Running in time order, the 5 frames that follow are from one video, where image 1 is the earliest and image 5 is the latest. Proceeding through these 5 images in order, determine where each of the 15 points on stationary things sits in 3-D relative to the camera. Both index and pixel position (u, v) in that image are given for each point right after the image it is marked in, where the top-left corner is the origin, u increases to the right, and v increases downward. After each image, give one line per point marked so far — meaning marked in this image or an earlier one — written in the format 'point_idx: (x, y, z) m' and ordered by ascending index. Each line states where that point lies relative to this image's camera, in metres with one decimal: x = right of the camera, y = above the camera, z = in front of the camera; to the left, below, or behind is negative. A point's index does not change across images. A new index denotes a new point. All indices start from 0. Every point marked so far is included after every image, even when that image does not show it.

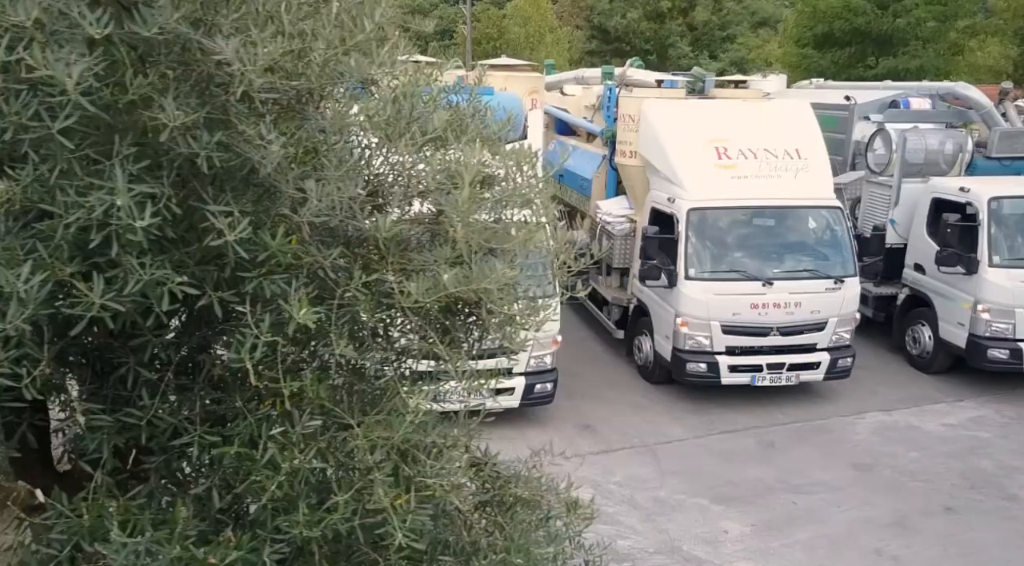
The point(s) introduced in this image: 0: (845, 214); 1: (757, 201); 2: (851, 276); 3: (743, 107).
0: (+3.5, +0.7, +8.3) m
1: (+2.5, +0.8, +8.2) m
2: (+3.5, +0.1, +8.1) m
3: (+2.5, +1.9, +8.8) m
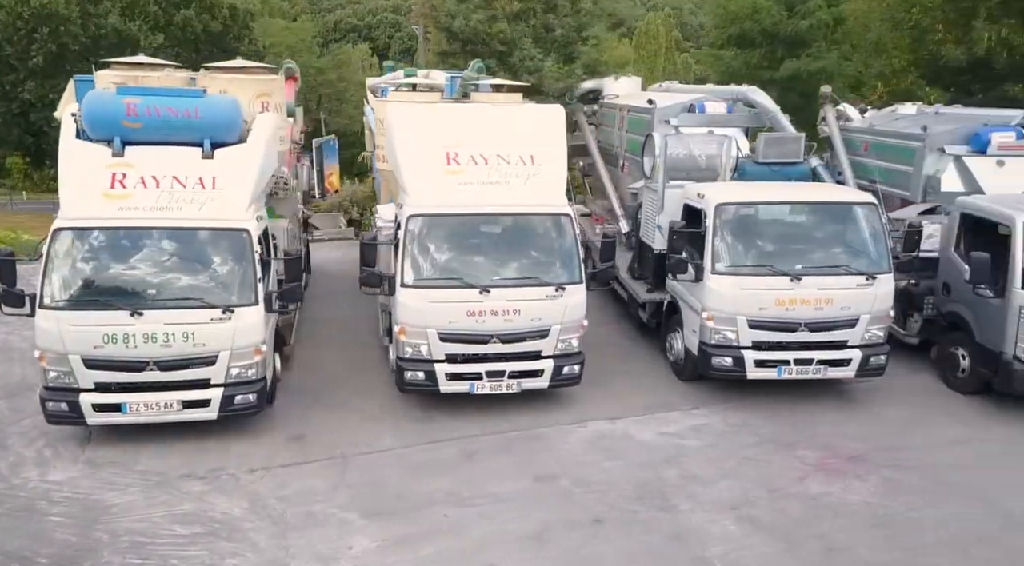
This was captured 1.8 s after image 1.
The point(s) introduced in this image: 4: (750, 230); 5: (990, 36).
0: (+0.7, +0.6, +8.2) m
1: (-0.3, +0.8, +8.0) m
2: (+0.6, 0.0, +8.0) m
3: (-0.3, +1.9, +8.7) m
4: (+2.5, +0.5, +8.2) m
5: (+7.2, +3.8, +12.0) m
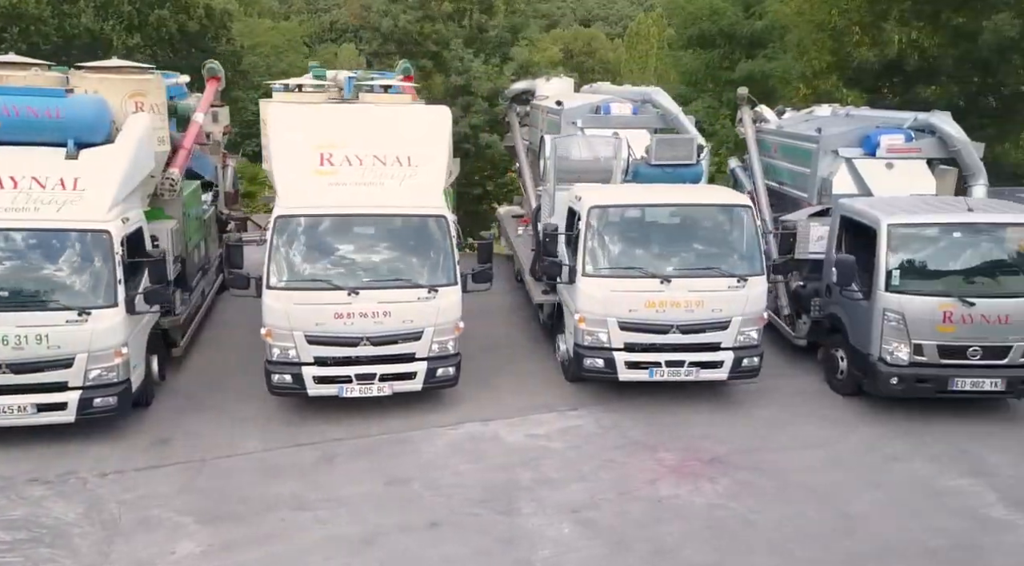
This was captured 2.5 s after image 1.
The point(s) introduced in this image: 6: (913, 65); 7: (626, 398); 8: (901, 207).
0: (-0.6, +0.6, +8.2) m
1: (-1.6, +0.8, +8.0) m
2: (-0.6, 0.0, +7.9) m
3: (-1.6, +1.9, +8.7) m
4: (+1.2, +0.5, +8.2) m
5: (+5.9, +3.7, +12.0) m
6: (+6.2, +3.4, +12.2) m
7: (+1.2, -1.3, +8.7) m
8: (+4.0, +0.8, +8.2) m
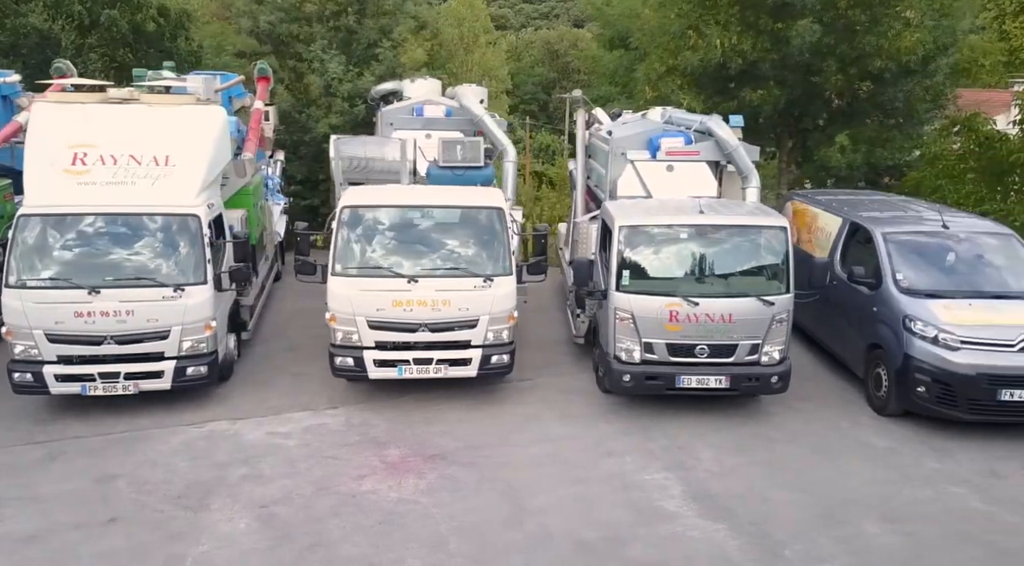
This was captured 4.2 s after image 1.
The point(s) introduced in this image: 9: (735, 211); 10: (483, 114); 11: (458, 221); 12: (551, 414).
0: (-3.2, +0.6, +8.2) m
1: (-4.1, +0.8, +8.0) m
2: (-3.2, 0.0, +8.0) m
3: (-4.1, +1.9, +8.7) m
4: (-1.3, +0.5, +8.3) m
5: (+3.2, +3.7, +12.3) m
6: (+3.5, +3.4, +12.5) m
7: (-1.3, -1.3, +8.7) m
8: (+1.5, +0.8, +8.4) m
9: (+2.4, +0.8, +8.4) m
10: (-0.4, +2.3, +11.0) m
11: (-0.7, +0.7, +8.4) m
12: (+0.4, -1.4, +8.2) m
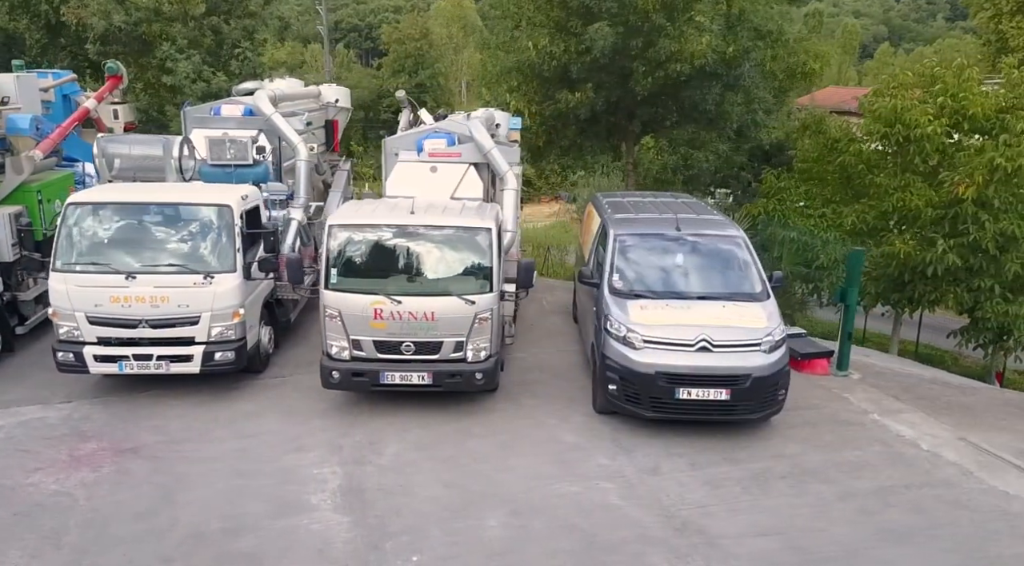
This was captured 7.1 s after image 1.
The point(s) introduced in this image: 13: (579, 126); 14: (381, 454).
0: (-6.1, +0.7, +8.3) m
1: (-7.0, +0.8, +8.1) m
2: (-6.1, 0.0, +8.1) m
3: (-7.0, +1.9, +8.8) m
4: (-4.2, +0.6, +8.4) m
5: (+0.4, +3.7, +12.4) m
6: (+0.6, +3.4, +12.6) m
7: (-4.2, -1.2, +8.8) m
8: (-1.4, +0.8, +8.5) m
9: (-0.5, +0.8, +8.5) m
10: (-3.2, +2.4, +11.1) m
11: (-3.6, +0.7, +8.5) m
12: (-2.5, -1.3, +8.3) m
13: (+1.1, +2.7, +13.5) m
14: (-1.2, -1.6, +7.3) m
